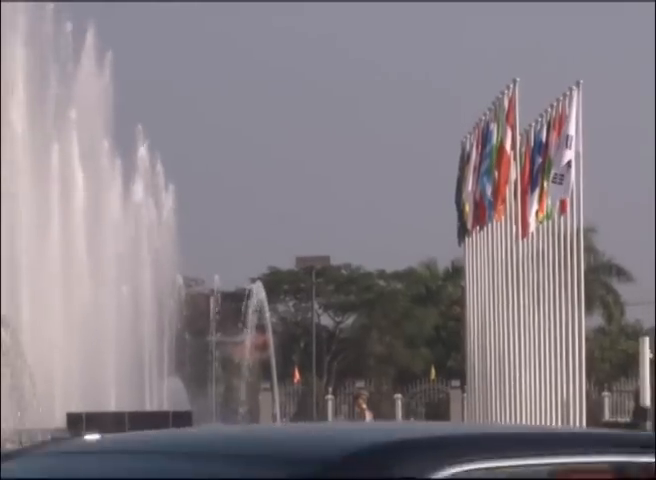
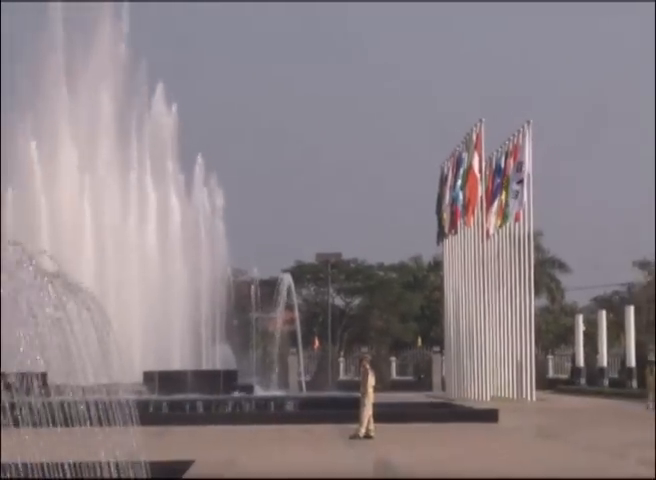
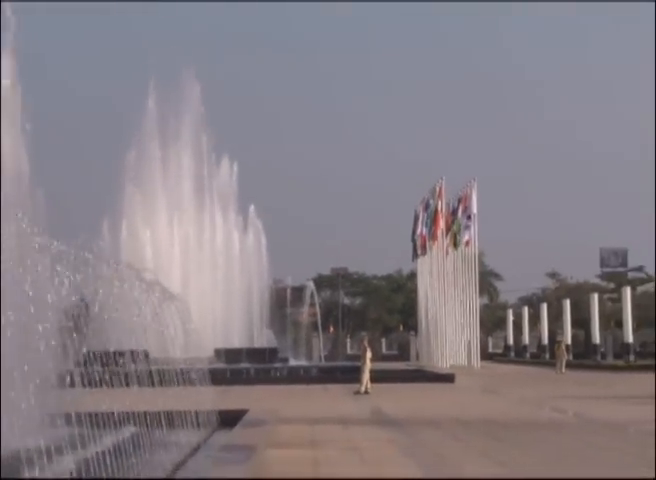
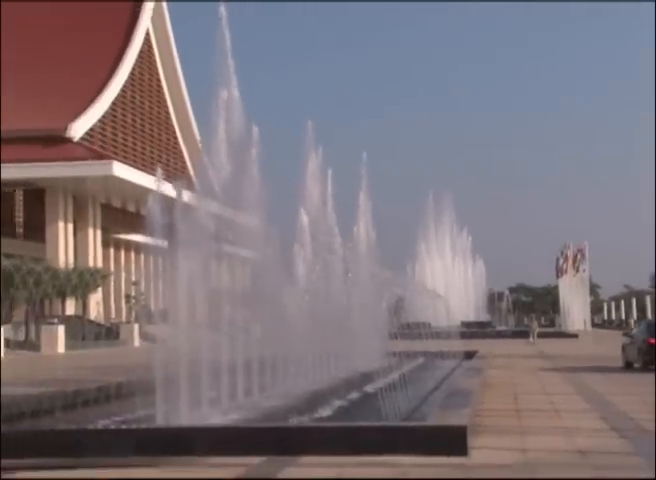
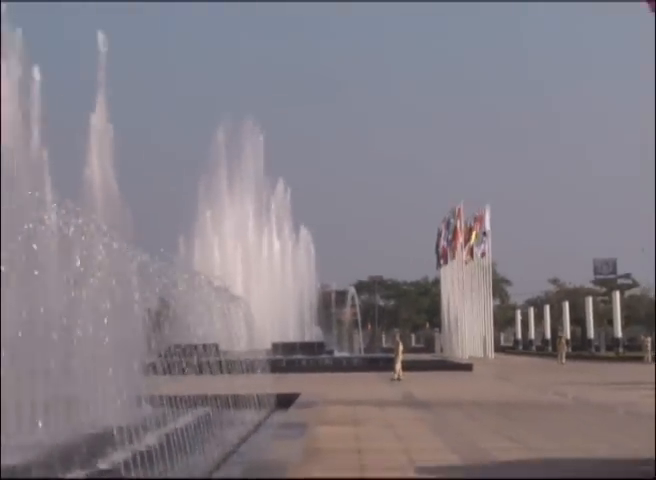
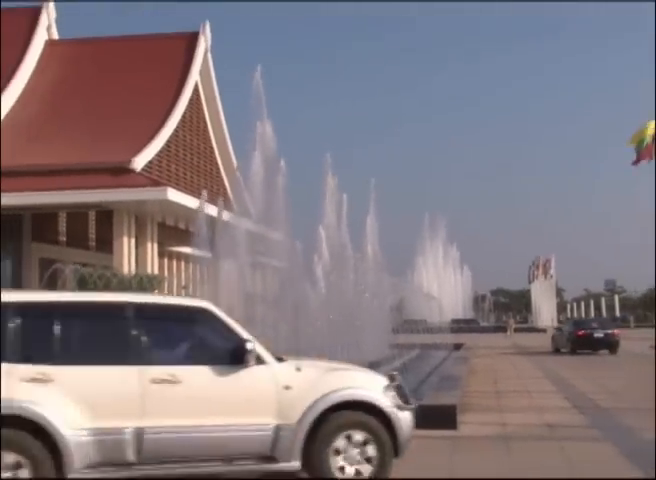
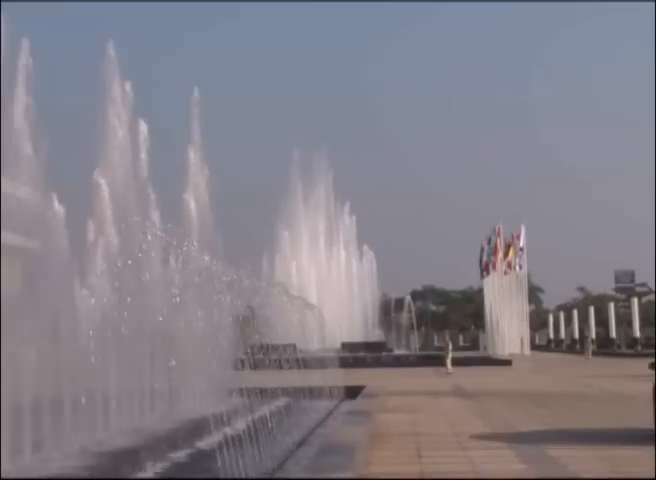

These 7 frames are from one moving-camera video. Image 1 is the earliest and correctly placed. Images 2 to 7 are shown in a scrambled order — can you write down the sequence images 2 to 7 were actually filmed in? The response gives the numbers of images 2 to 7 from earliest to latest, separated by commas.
2, 3, 5, 7, 4, 6
